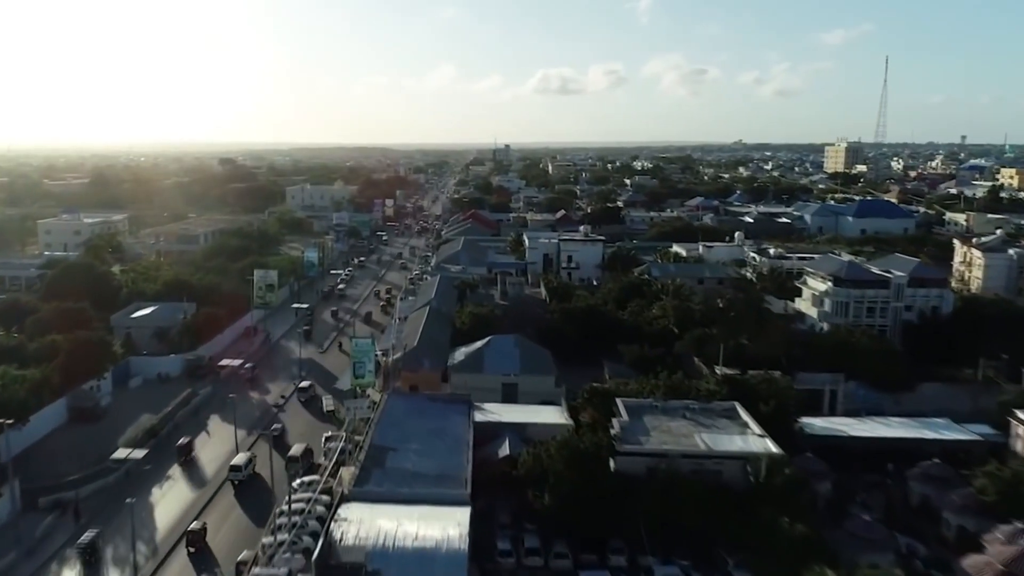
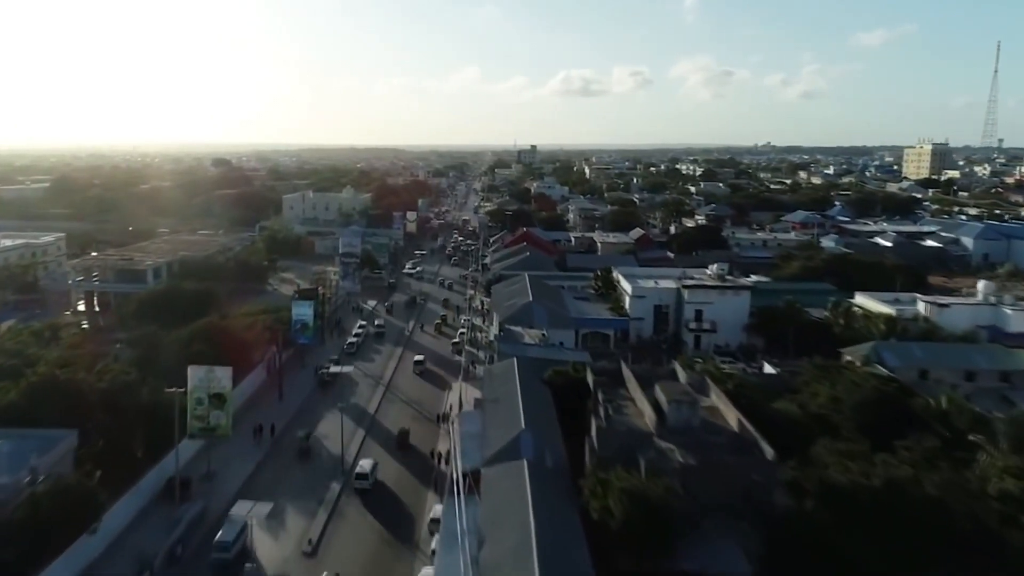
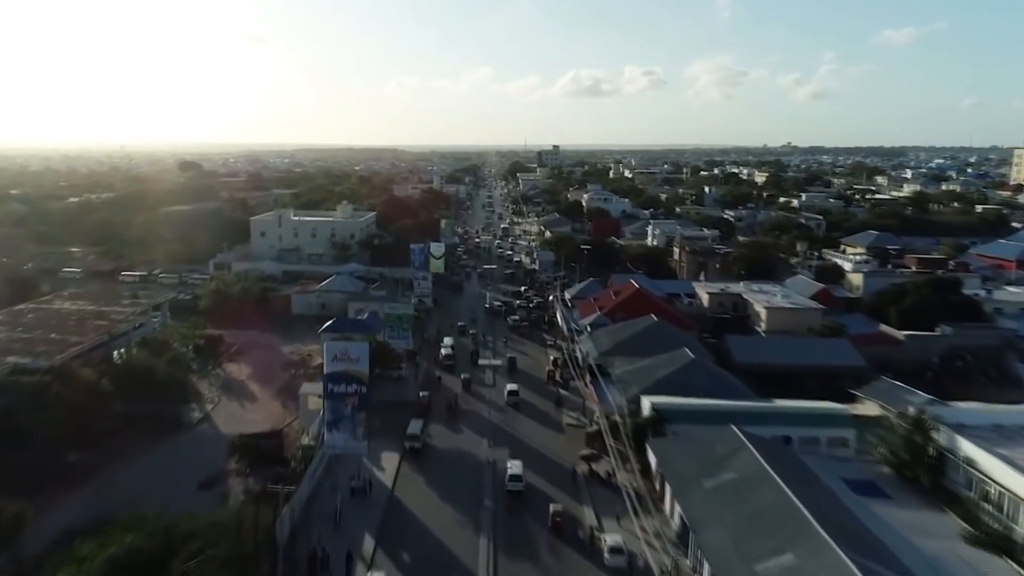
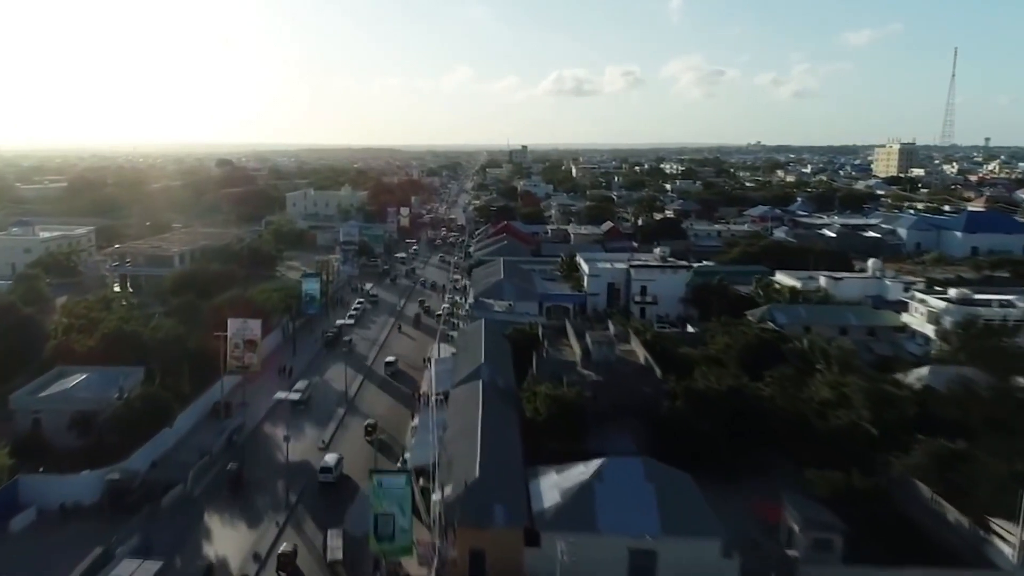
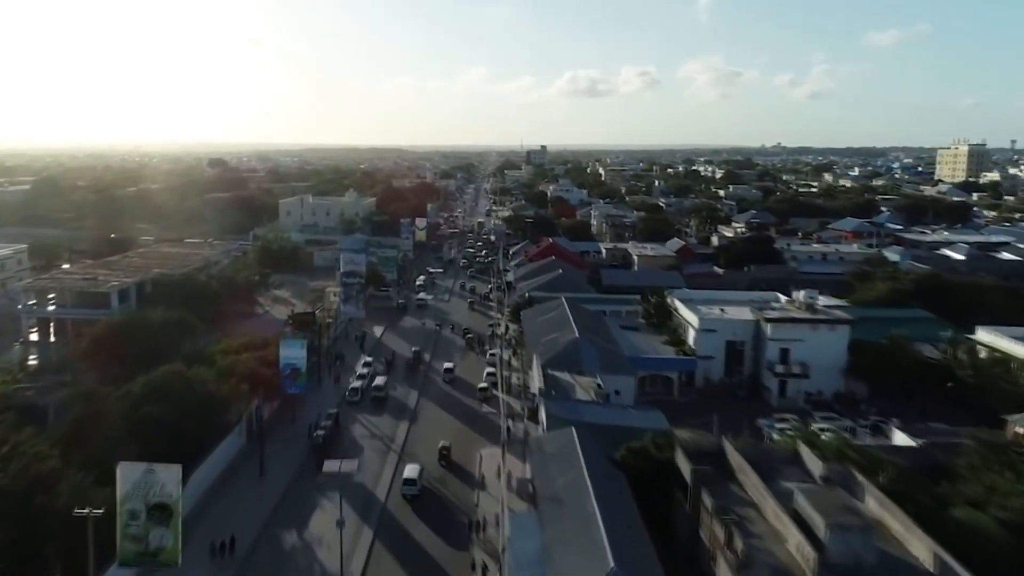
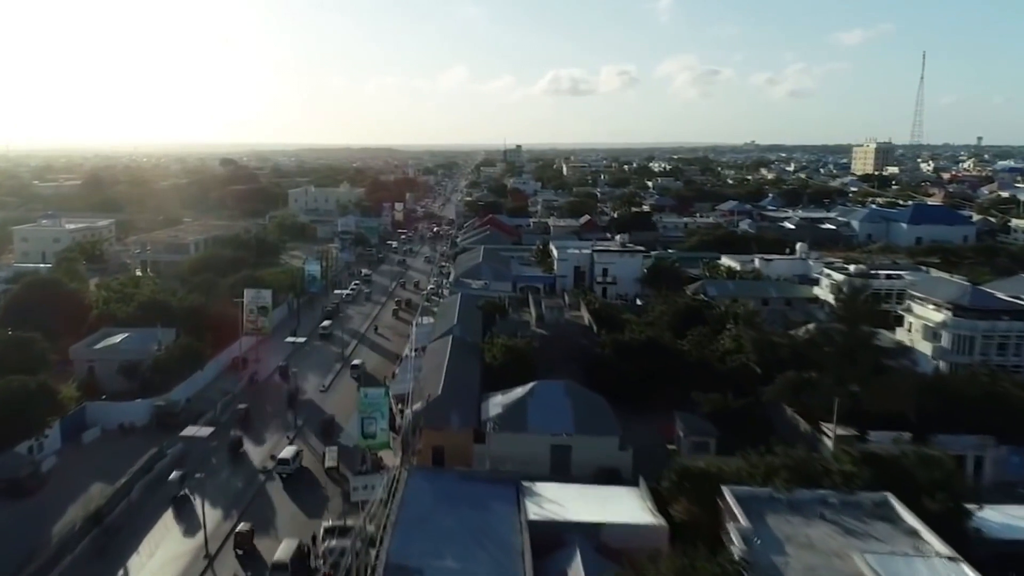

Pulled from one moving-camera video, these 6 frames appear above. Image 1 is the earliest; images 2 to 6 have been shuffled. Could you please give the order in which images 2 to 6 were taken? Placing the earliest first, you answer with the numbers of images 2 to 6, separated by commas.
6, 4, 2, 5, 3
